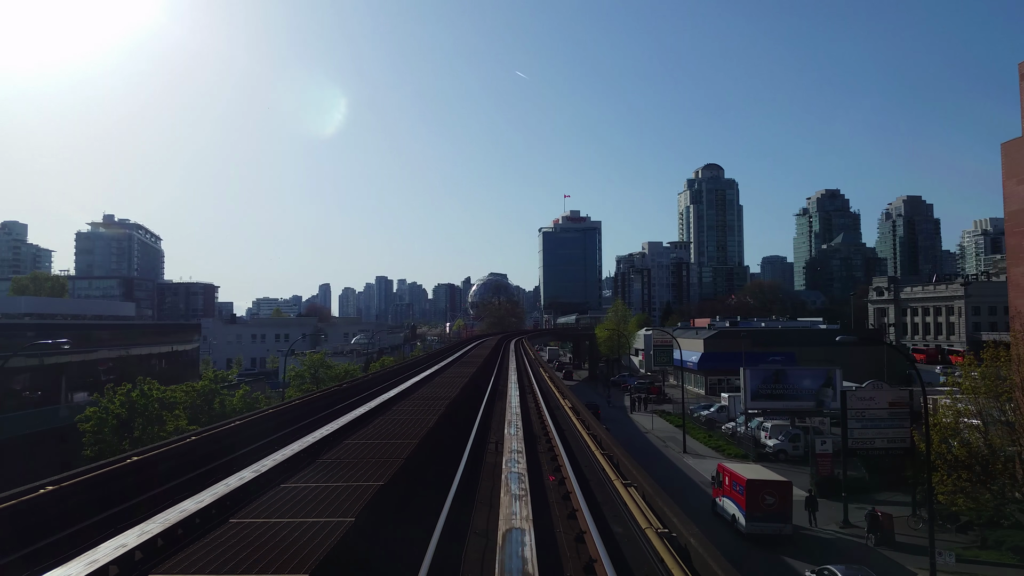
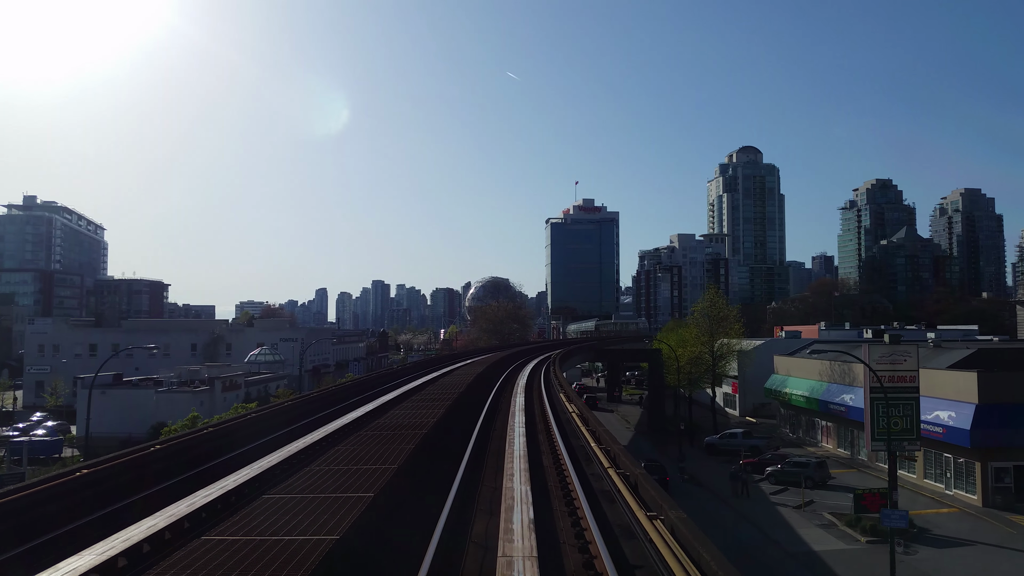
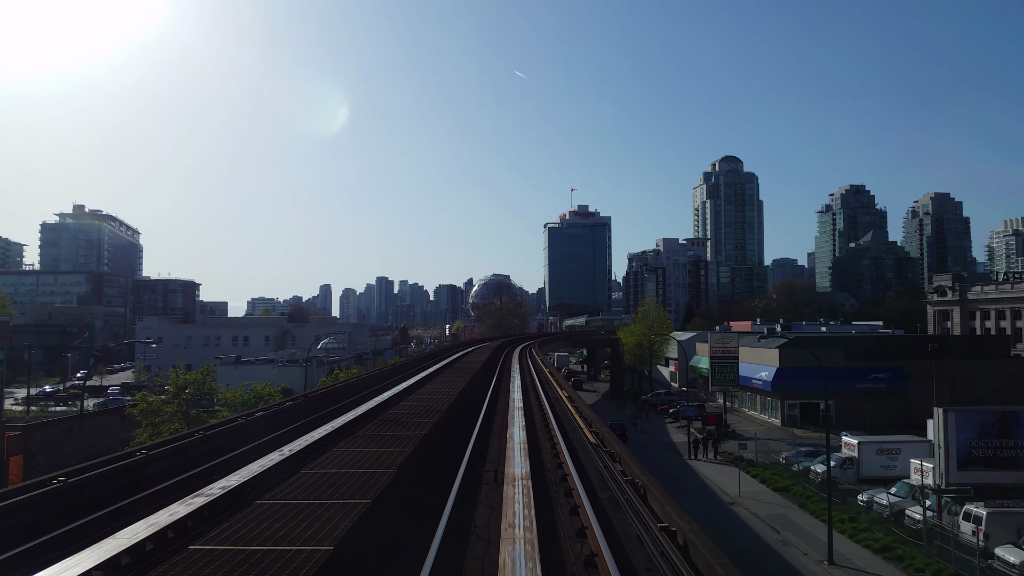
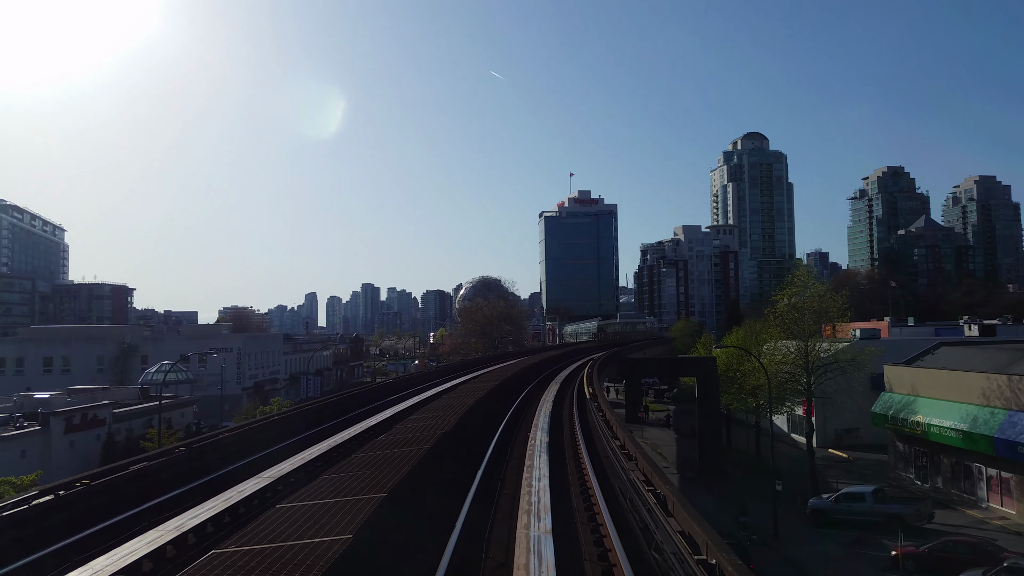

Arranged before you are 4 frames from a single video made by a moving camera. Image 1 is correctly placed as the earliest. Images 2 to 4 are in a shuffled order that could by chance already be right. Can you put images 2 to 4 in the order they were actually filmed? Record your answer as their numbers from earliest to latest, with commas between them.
3, 2, 4
